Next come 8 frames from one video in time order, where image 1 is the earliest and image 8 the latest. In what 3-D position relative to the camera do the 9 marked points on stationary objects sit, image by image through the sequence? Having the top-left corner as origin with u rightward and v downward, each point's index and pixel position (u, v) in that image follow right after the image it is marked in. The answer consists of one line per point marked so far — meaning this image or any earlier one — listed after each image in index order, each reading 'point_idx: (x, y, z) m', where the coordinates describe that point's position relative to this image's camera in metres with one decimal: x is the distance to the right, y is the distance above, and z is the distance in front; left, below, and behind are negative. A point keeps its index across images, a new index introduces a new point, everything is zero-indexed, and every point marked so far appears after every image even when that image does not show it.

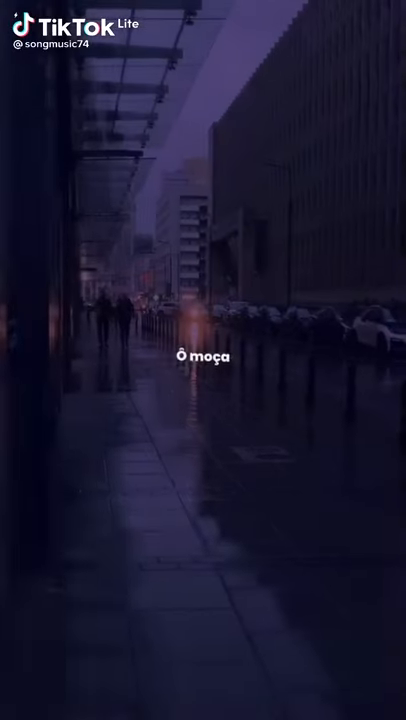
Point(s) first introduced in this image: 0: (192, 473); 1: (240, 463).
0: (-0.3, -1.7, +13.6) m
1: (+0.5, -1.7, +14.3) m
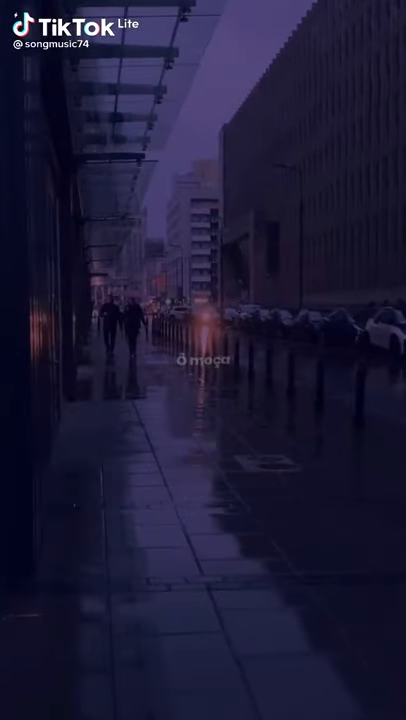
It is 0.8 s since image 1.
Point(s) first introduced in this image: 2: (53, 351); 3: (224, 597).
0: (-0.2, -1.8, +13.2) m
1: (+0.6, -1.8, +13.9) m
2: (-2.6, +0.2, +14.4) m
3: (+0.2, -2.3, +8.4) m
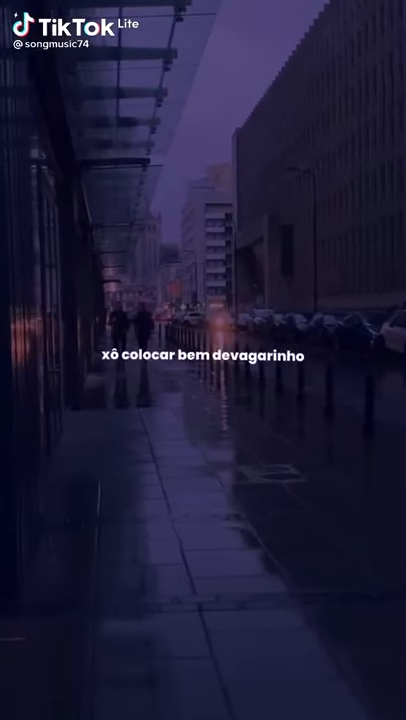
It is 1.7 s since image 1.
0: (-0.2, -2.0, +12.8) m
1: (+0.6, -1.9, +13.5) m
2: (-2.5, 0.0, +14.2) m
3: (+0.1, -2.4, +8.0) m
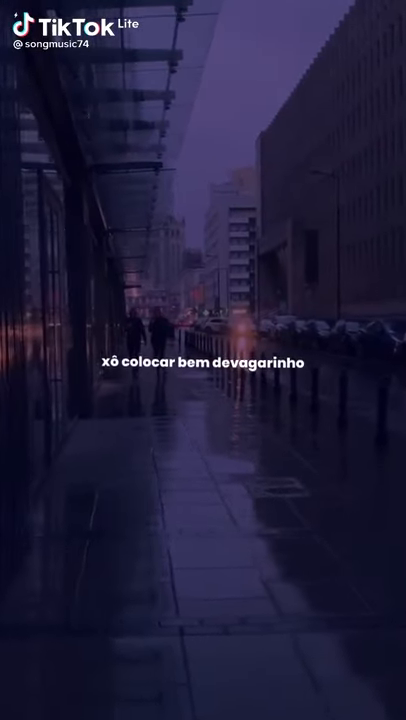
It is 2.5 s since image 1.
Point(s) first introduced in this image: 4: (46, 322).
0: (-0.2, -2.1, +12.4) m
1: (+0.7, -2.0, +13.1) m
2: (-2.4, -0.1, +13.8) m
3: (-0.1, -2.5, +7.6) m
4: (-2.4, +0.6, +13.1) m
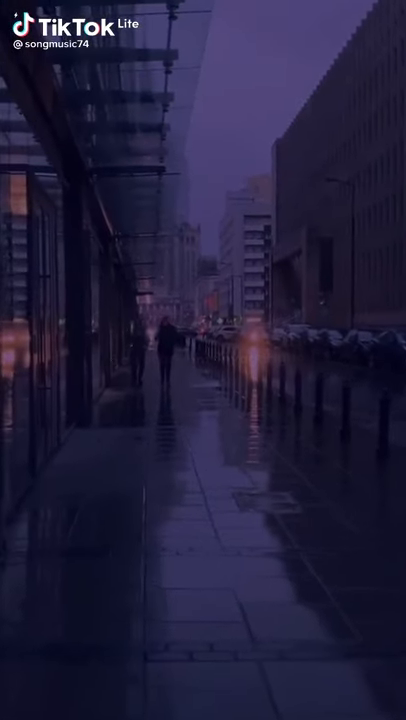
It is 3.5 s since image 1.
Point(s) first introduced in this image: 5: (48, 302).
0: (-0.3, -2.2, +12.0) m
1: (+0.5, -2.2, +12.6) m
2: (-2.5, -0.2, +13.5) m
3: (-0.3, -2.6, +7.2) m
4: (-2.5, +0.5, +12.8) m
5: (-2.5, +0.9, +13.9) m
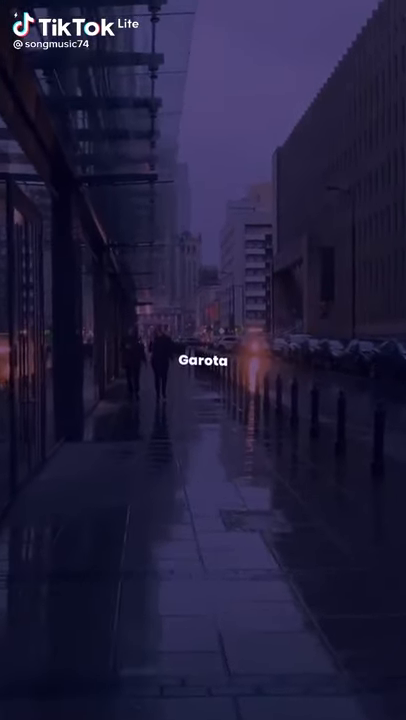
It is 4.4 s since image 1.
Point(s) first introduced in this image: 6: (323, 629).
0: (-0.5, -2.4, +11.6) m
1: (+0.4, -2.4, +12.2) m
2: (-2.7, -0.4, +13.1) m
3: (-0.6, -2.7, +6.7) m
4: (-2.7, +0.3, +12.4) m
5: (-2.7, +0.7, +13.5) m
6: (+1.2, -2.6, +8.5) m
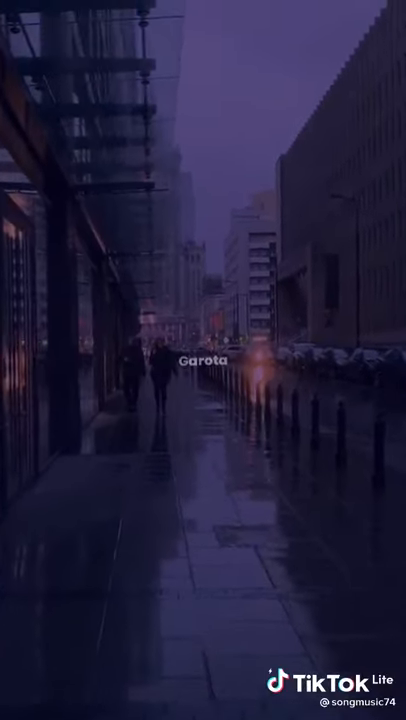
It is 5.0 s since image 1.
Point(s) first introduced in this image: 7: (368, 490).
0: (-0.6, -2.6, +11.3) m
1: (+0.3, -2.5, +11.9) m
2: (-2.8, -0.6, +12.8) m
3: (-0.7, -2.8, +6.4) m
4: (-2.7, +0.1, +12.1) m
5: (-2.8, +0.5, +13.3) m
6: (+1.1, -2.7, +8.1) m
7: (+2.9, -2.3, +14.9) m
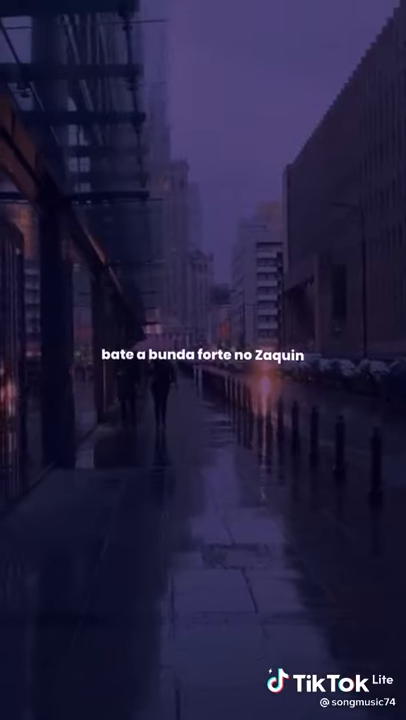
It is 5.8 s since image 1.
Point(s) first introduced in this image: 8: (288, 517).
0: (-0.8, -2.7, +10.9) m
1: (+0.1, -2.7, +11.5) m
2: (-2.9, -0.8, +12.5) m
3: (-0.9, -2.9, +6.1) m
4: (-2.9, -0.1, +11.8) m
5: (-2.9, +0.3, +13.0) m
6: (+0.8, -2.8, +7.7) m
7: (+2.8, -2.5, +14.4) m
8: (+1.3, -2.6, +14.1) m
